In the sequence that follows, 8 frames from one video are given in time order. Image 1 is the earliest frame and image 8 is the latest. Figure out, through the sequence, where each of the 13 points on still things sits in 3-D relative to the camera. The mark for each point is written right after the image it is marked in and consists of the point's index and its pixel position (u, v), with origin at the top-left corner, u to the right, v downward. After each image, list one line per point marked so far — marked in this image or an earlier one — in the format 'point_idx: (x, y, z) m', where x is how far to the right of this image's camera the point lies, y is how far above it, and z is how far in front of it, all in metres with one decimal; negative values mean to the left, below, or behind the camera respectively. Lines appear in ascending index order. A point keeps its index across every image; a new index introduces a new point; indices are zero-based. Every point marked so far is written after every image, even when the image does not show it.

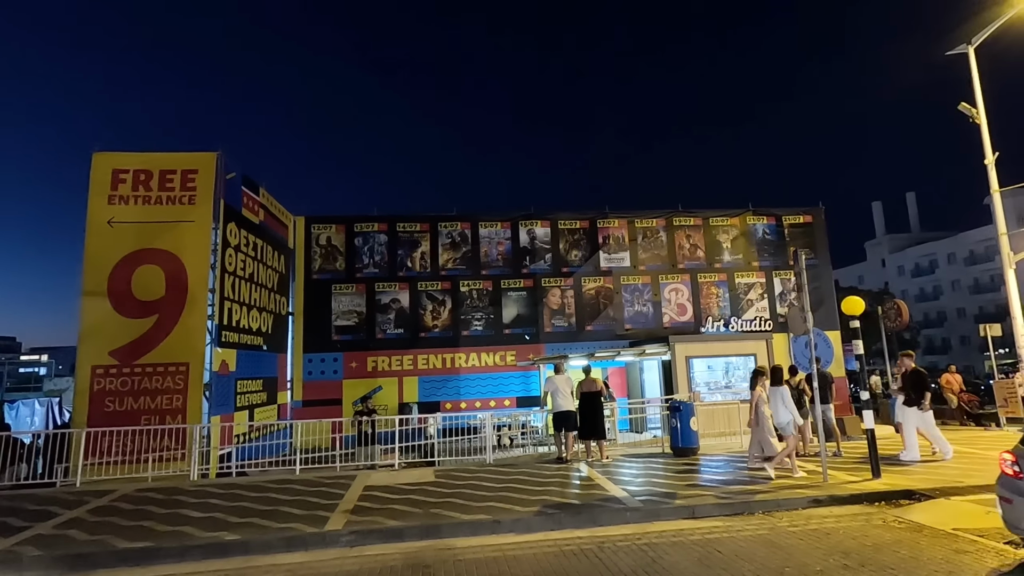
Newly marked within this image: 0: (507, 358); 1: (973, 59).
0: (-0.2, -2.4, +18.6) m
1: (+11.6, +5.7, +13.4) m
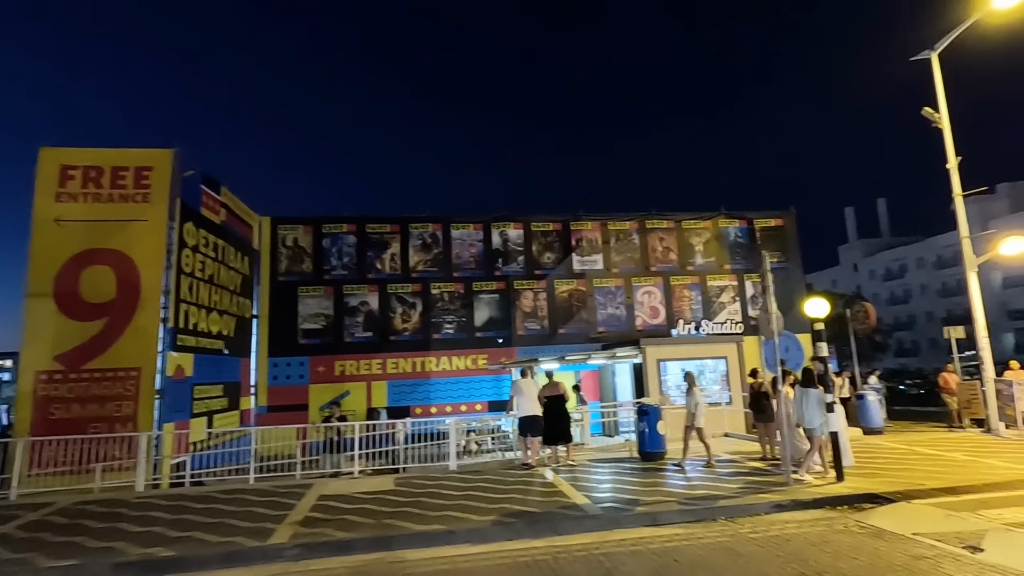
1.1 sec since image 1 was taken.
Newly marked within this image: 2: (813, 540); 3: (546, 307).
0: (-1.2, -2.5, +18.3) m
1: (+10.8, +5.7, +13.6) m
2: (+3.6, -3.0, +6.4) m
3: (+1.2, -0.7, +18.9) m
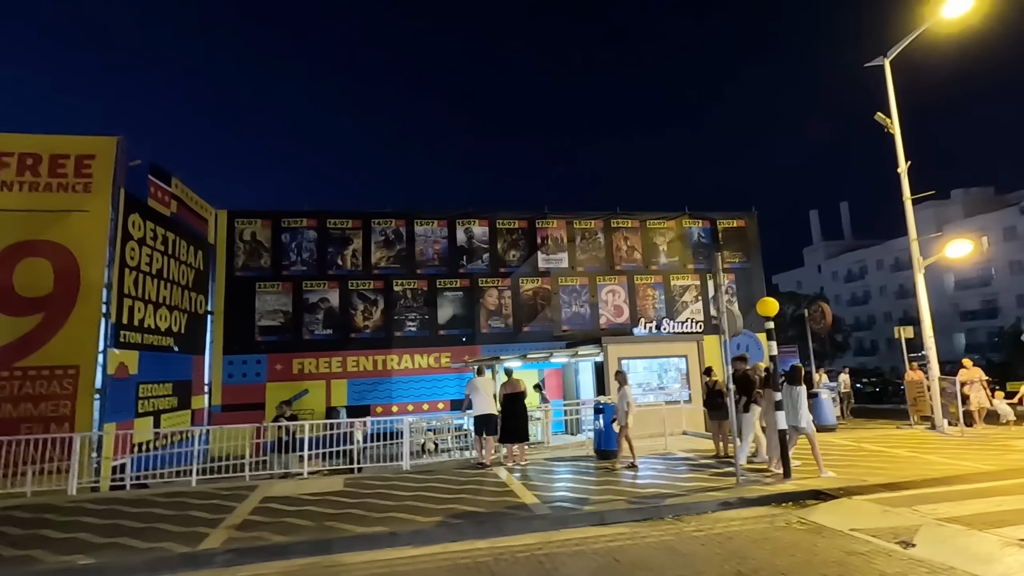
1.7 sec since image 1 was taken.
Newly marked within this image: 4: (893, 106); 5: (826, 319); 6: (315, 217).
0: (-2.4, -2.4, +18.1) m
1: (+9.8, +5.7, +13.9) m
2: (+2.9, -3.0, +6.5) m
3: (-0.1, -0.6, +18.8) m
4: (+9.9, +4.7, +13.9) m
5: (+10.1, -1.0, +17.3) m
6: (-6.7, +2.4, +18.1) m
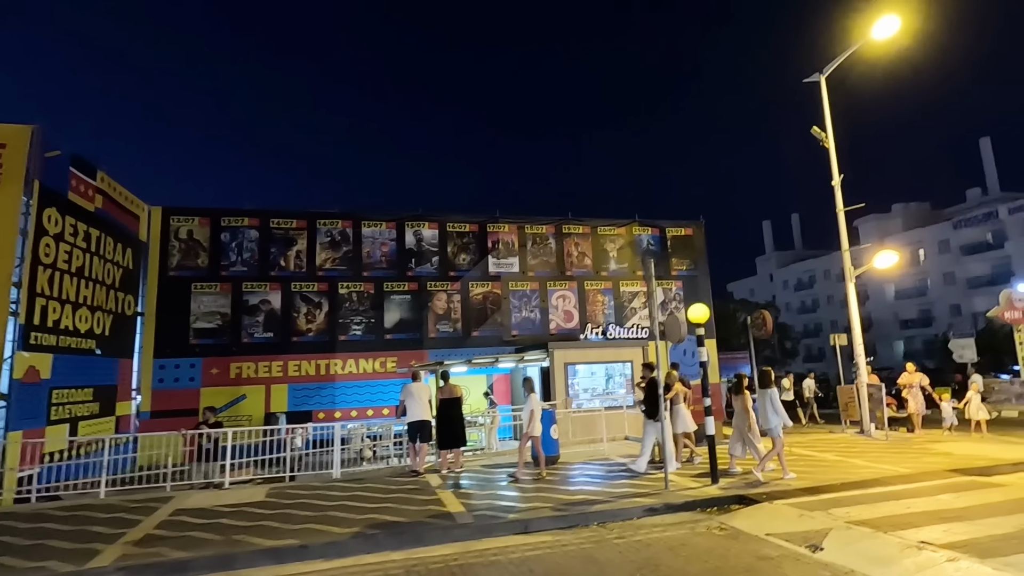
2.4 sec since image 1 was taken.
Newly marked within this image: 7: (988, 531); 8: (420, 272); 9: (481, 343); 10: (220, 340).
0: (-4.1, -2.5, +17.7) m
1: (+8.4, +5.4, +14.4) m
2: (+1.9, -3.1, +6.4) m
3: (-1.8, -0.8, +18.6) m
4: (+8.5, +4.5, +14.4) m
5: (+8.5, -1.3, +17.8) m
6: (-8.3, +2.4, +17.5) m
7: (+5.4, -2.8, +6.1) m
8: (-3.2, +0.5, +18.5) m
9: (-1.1, -1.9, +18.5) m
10: (-9.1, -1.6, +16.7) m
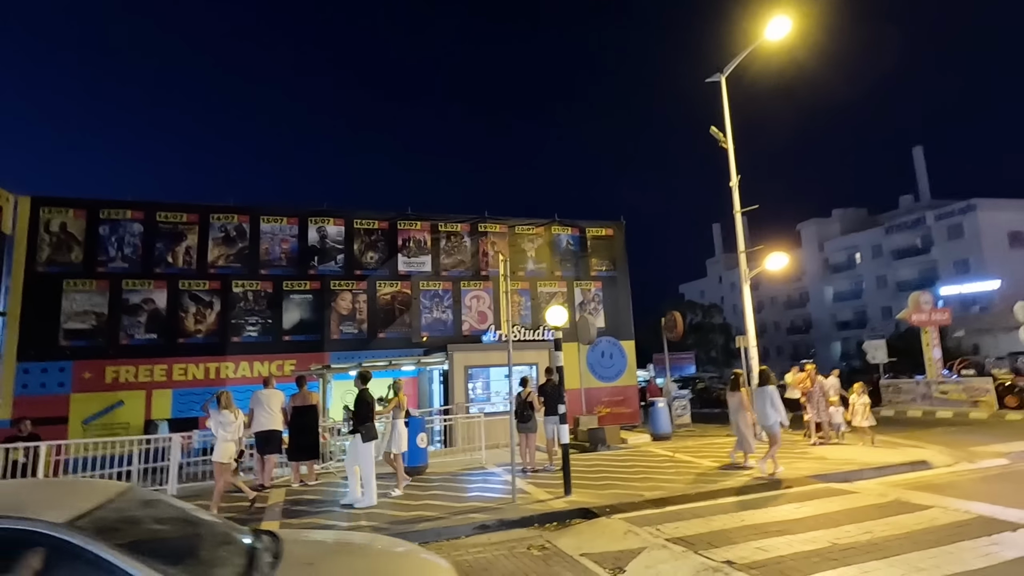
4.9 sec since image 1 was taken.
0: (-7.1, -2.5, +16.8) m
1: (+5.7, +5.4, +14.3) m
2: (-0.4, -3.1, +5.9) m
3: (-4.9, -0.7, +17.8) m
4: (+5.7, +4.4, +14.2) m
5: (+5.4, -1.3, +17.6) m
6: (-11.3, +2.4, +16.3) m
7: (+3.1, -2.8, +5.7) m
8: (-6.2, +0.6, +17.6) m
9: (-4.1, -1.9, +17.8) m
10: (-12.1, -1.6, +15.4) m
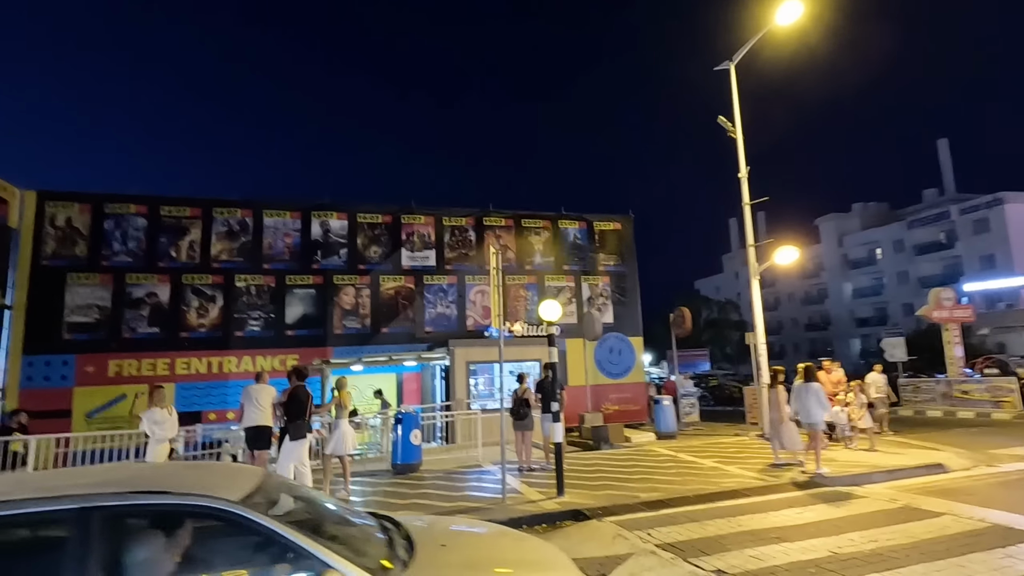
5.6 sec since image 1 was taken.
0: (-7.0, -2.3, +16.7) m
1: (+5.7, +5.5, +13.8) m
2: (-0.6, -3.0, +5.7) m
3: (-4.7, -0.6, +17.6) m
4: (+5.7, +4.6, +13.8) m
5: (+5.6, -1.2, +17.2) m
6: (-11.2, +2.6, +16.3) m
7: (+2.9, -2.7, +5.4) m
8: (-6.1, +0.7, +17.5) m
9: (-4.0, -1.7, +17.7) m
10: (-12.0, -1.4, +15.5) m
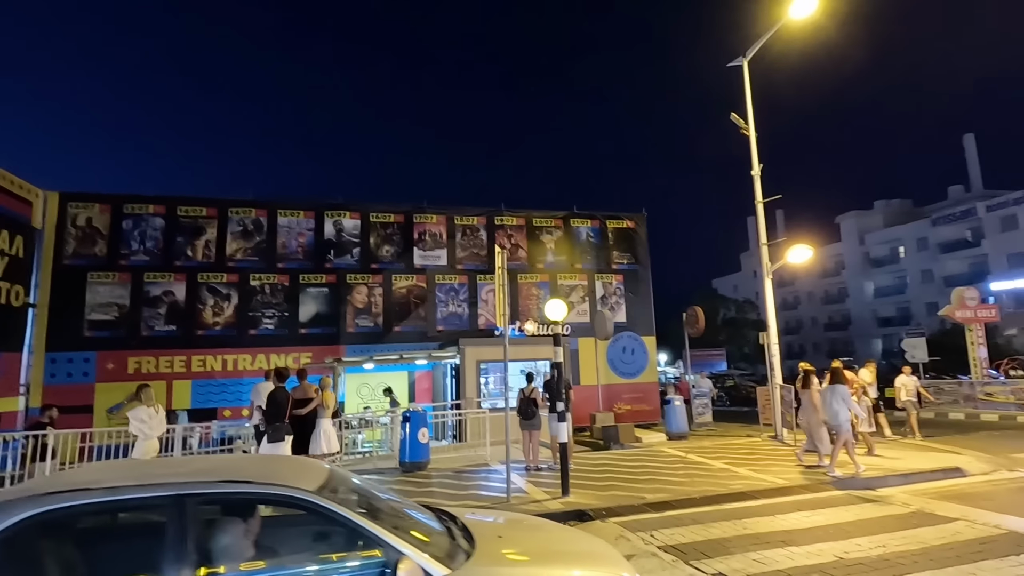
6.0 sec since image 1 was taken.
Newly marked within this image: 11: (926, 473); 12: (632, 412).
0: (-6.7, -2.3, +16.9) m
1: (+6.0, +5.5, +13.6) m
2: (-0.6, -3.0, +5.7) m
3: (-4.4, -0.5, +17.8) m
4: (+6.0, +4.6, +13.6) m
5: (+5.9, -1.1, +17.0) m
6: (-10.8, +2.6, +16.6) m
7: (+2.9, -2.7, +5.3) m
8: (-5.7, +0.8, +17.6) m
9: (-3.6, -1.7, +17.8) m
10: (-11.7, -1.3, +15.9) m
11: (+7.2, -3.2, +9.3) m
12: (+4.3, -4.4, +19.1) m
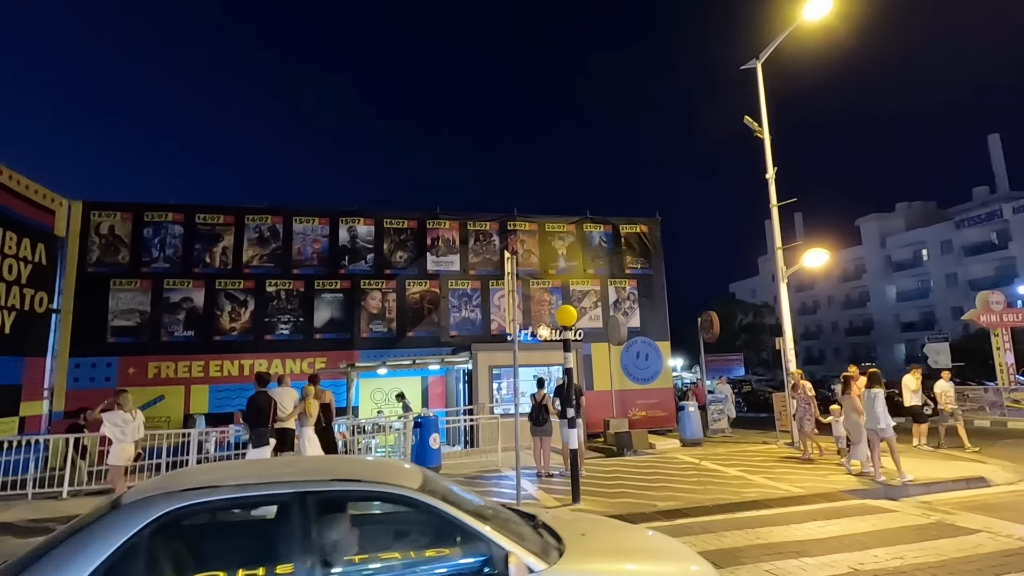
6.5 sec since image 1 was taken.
0: (-6.3, -2.5, +17.1) m
1: (+6.2, +5.4, +13.5) m
2: (-0.5, -3.1, +5.7) m
3: (-3.9, -0.7, +17.9) m
4: (+6.3, +4.5, +13.4) m
5: (+6.3, -1.3, +16.8) m
6: (-10.5, +2.4, +16.9) m
7: (+2.9, -2.8, +5.2) m
8: (-5.3, +0.6, +17.8) m
9: (-3.2, -1.9, +17.8) m
10: (-11.3, -1.5, +16.2) m
11: (+7.4, -3.3, +9.0) m
12: (+4.8, -4.6, +18.9) m
